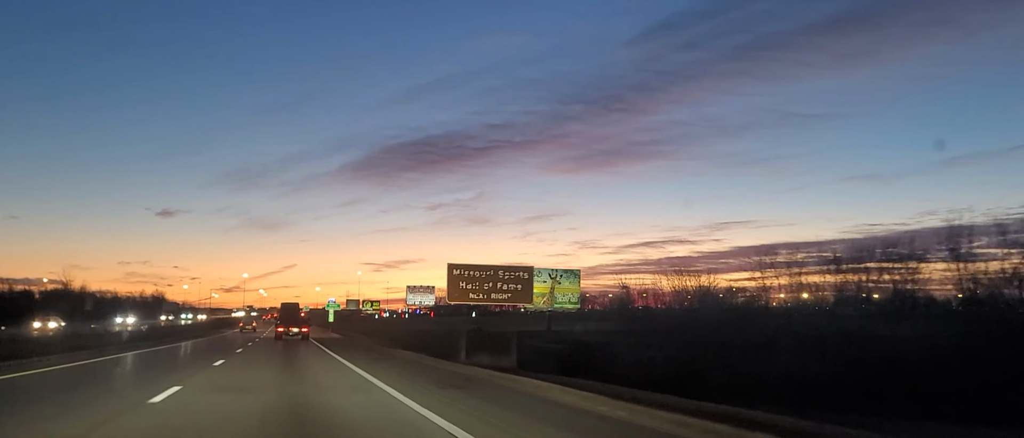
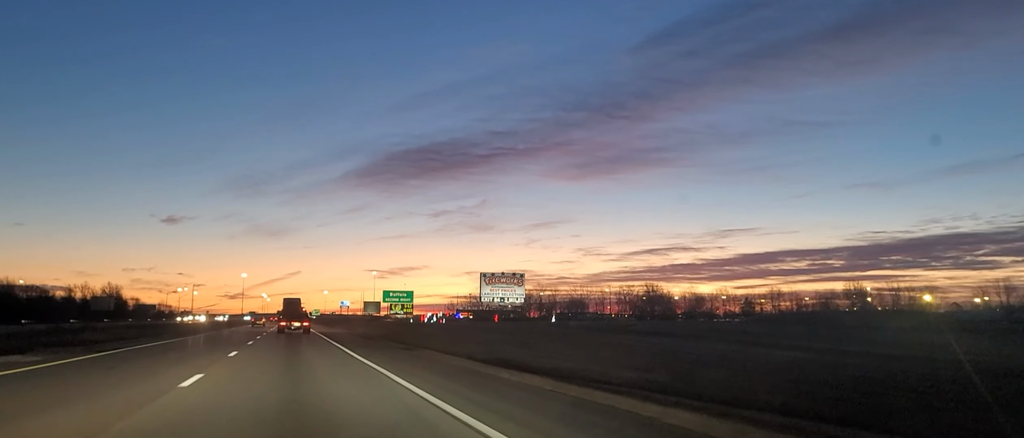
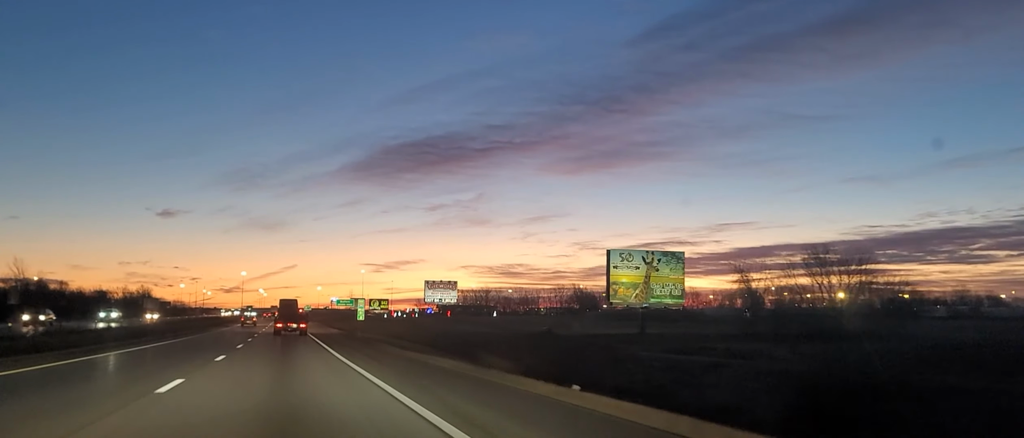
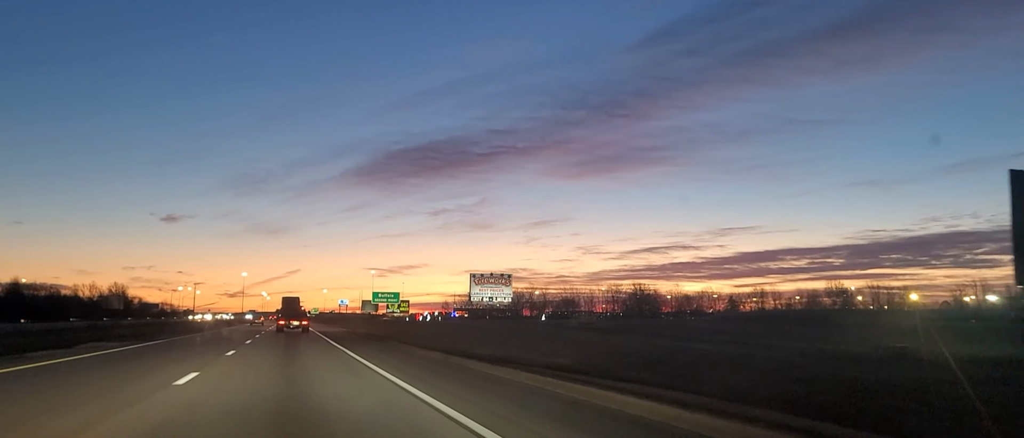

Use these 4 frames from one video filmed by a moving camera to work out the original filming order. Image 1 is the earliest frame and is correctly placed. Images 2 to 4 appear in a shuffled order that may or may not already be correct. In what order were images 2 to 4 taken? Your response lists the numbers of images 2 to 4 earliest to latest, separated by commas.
3, 4, 2
